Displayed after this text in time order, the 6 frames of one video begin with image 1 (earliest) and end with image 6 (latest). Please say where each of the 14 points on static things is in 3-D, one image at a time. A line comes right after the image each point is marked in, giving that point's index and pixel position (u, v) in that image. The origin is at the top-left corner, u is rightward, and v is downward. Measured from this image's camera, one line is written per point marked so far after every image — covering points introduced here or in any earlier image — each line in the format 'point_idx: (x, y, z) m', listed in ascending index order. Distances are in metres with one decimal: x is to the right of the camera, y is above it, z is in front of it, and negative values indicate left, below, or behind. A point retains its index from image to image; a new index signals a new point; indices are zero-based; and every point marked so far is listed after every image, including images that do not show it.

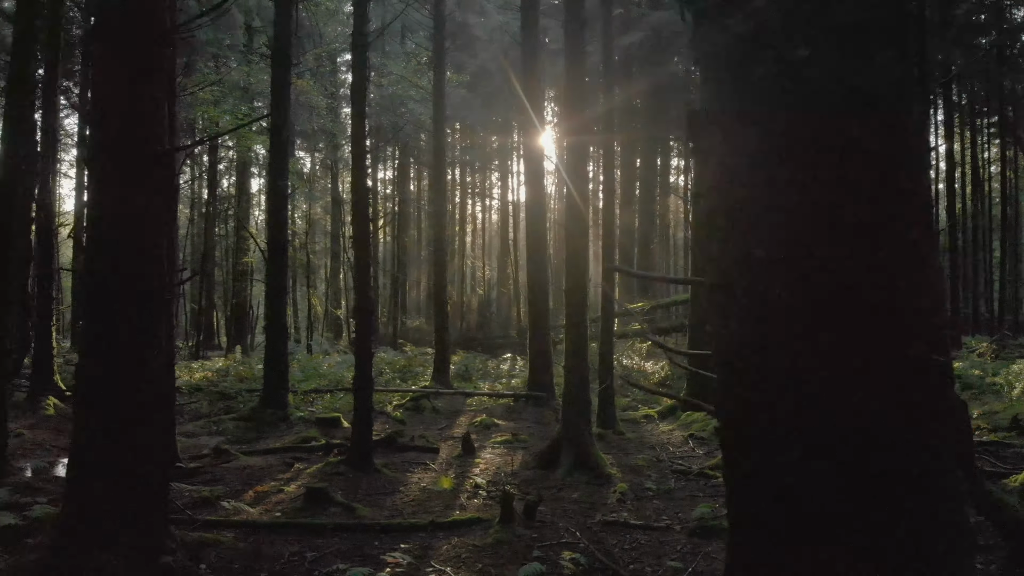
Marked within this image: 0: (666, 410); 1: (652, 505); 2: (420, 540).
0: (+2.9, -2.3, +12.7) m
1: (+1.5, -2.3, +7.0) m
2: (-0.8, -2.3, +6.1) m
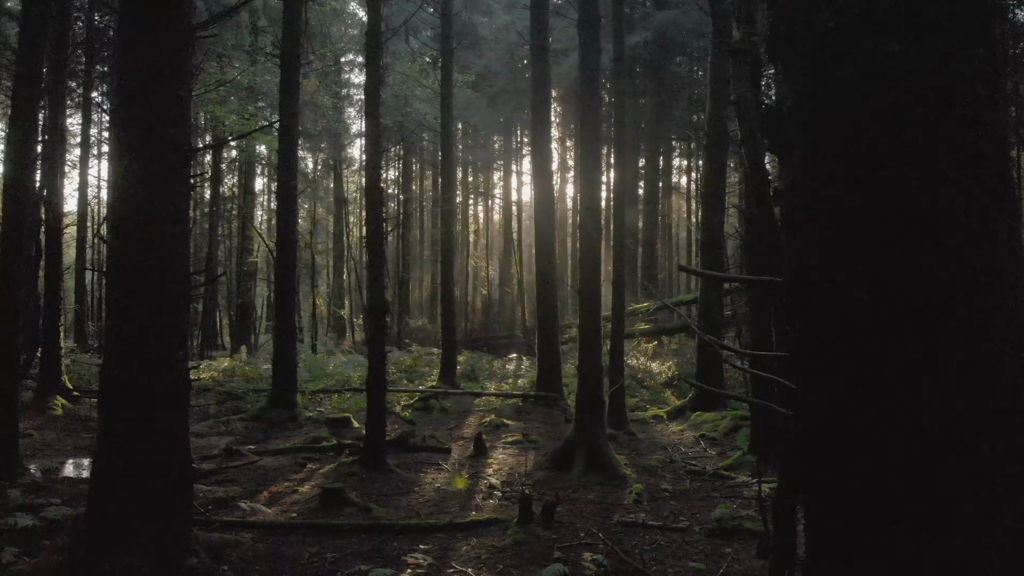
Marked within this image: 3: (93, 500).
0: (+3.1, -2.3, +12.7) m
1: (+1.6, -2.3, +7.0) m
2: (-0.7, -2.3, +6.0) m
3: (-2.7, -1.4, +4.5) m
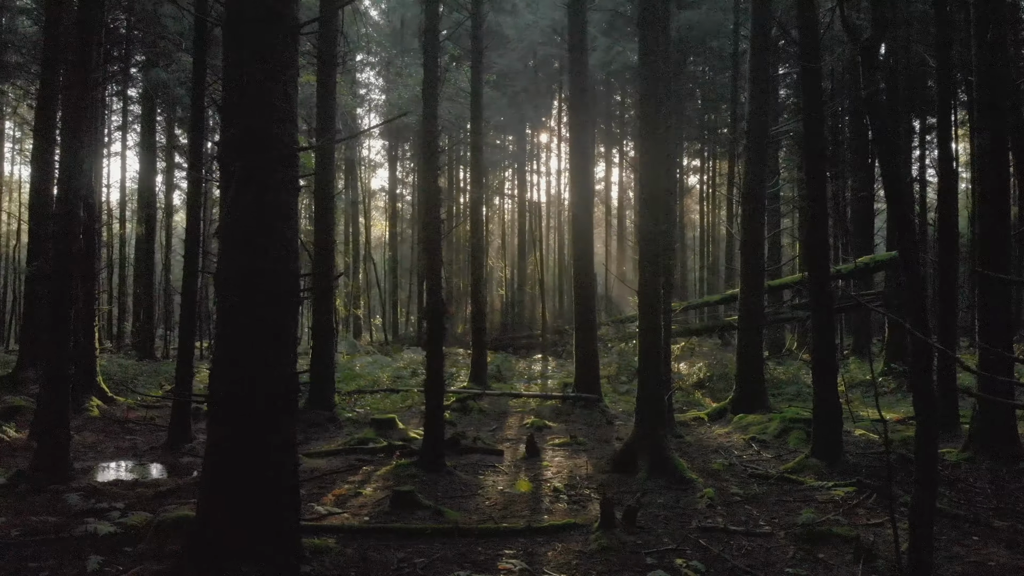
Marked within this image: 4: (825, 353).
0: (+3.8, -2.3, +12.6) m
1: (+2.4, -2.3, +6.9) m
2: (+0.1, -2.3, +6.0) m
3: (-2.0, -1.4, +4.4) m
4: (+3.9, -0.8, +8.5) m
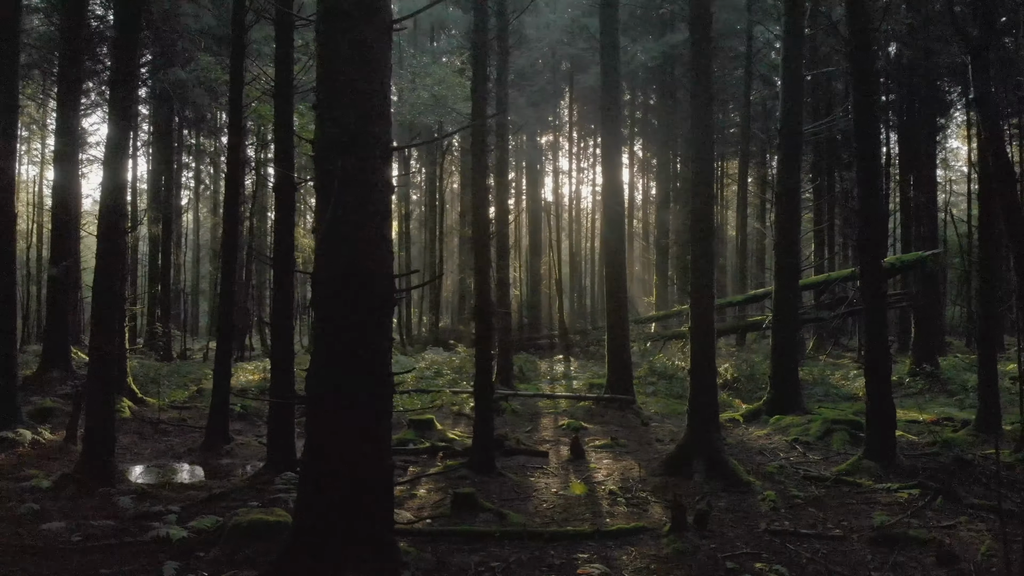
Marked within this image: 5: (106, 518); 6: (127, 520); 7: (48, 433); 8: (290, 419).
0: (+4.4, -2.3, +12.6) m
1: (+3.0, -2.3, +6.8) m
2: (+0.7, -2.3, +5.9) m
3: (-1.3, -1.4, +4.3) m
4: (+4.6, -0.8, +8.4) m
5: (-4.2, -2.4, +7.1) m
6: (-3.9, -2.3, +6.8) m
7: (-7.6, -2.4, +11.1) m
8: (-2.7, -1.6, +8.3) m
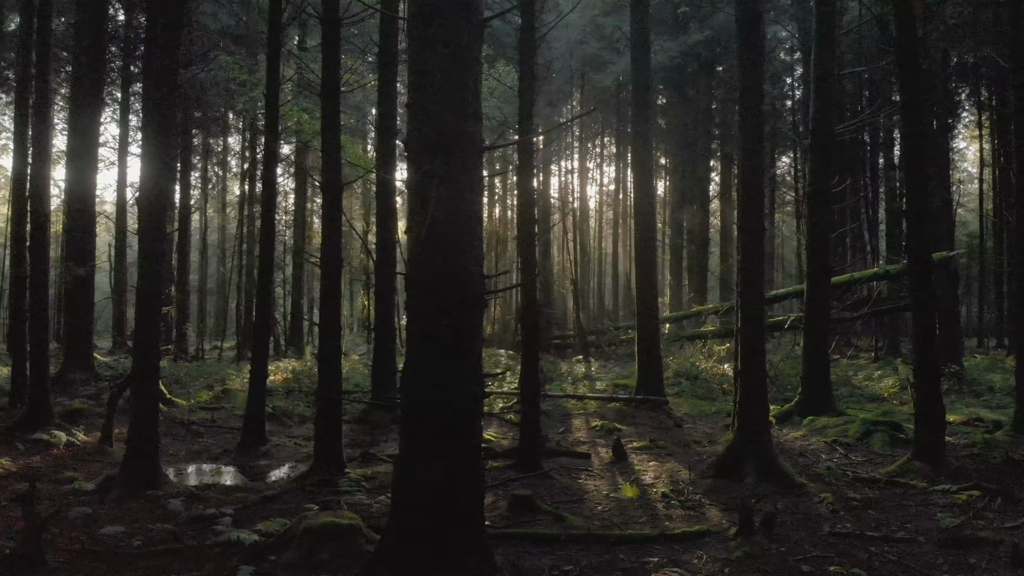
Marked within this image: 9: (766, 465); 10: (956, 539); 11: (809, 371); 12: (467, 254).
0: (+5.0, -2.4, +12.5) m
1: (+3.6, -2.3, +6.8) m
2: (+1.3, -2.3, +5.8) m
3: (-0.7, -1.4, +4.3) m
4: (+5.2, -0.8, +8.4) m
5: (-3.7, -2.4, +7.0) m
6: (-3.3, -2.4, +6.8) m
7: (-7.0, -2.4, +11.1) m
8: (-2.1, -1.6, +8.2) m
9: (+2.9, -2.1, +7.9) m
10: (+3.9, -2.2, +6.0) m
11: (+5.5, -1.5, +12.5) m
12: (-0.3, +0.2, +4.3) m
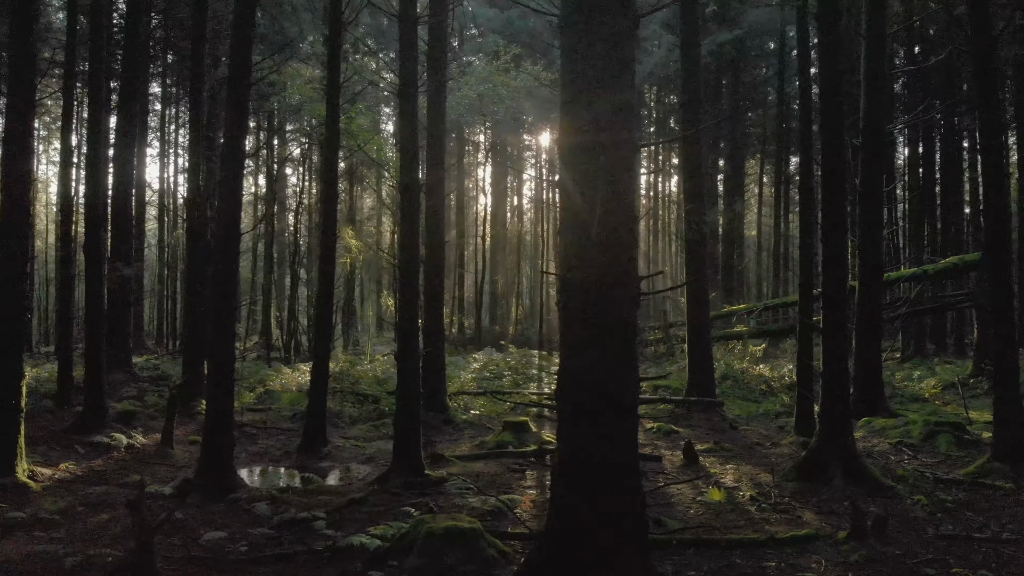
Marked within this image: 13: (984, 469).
0: (+5.9, -2.4, +12.5) m
1: (+4.6, -2.3, +6.8) m
2: (+2.3, -2.3, +5.8) m
3: (+0.3, -1.4, +4.2) m
4: (+6.1, -0.8, +8.4) m
5: (-2.7, -2.4, +7.0) m
6: (-2.3, -2.4, +6.7) m
7: (-6.1, -2.4, +11.0) m
8: (-1.2, -1.6, +8.1) m
9: (+3.9, -2.1, +7.9) m
10: (+4.9, -2.2, +5.9) m
11: (+6.4, -1.5, +12.5) m
12: (+0.7, +0.2, +4.3) m
13: (+5.8, -2.2, +8.3) m
